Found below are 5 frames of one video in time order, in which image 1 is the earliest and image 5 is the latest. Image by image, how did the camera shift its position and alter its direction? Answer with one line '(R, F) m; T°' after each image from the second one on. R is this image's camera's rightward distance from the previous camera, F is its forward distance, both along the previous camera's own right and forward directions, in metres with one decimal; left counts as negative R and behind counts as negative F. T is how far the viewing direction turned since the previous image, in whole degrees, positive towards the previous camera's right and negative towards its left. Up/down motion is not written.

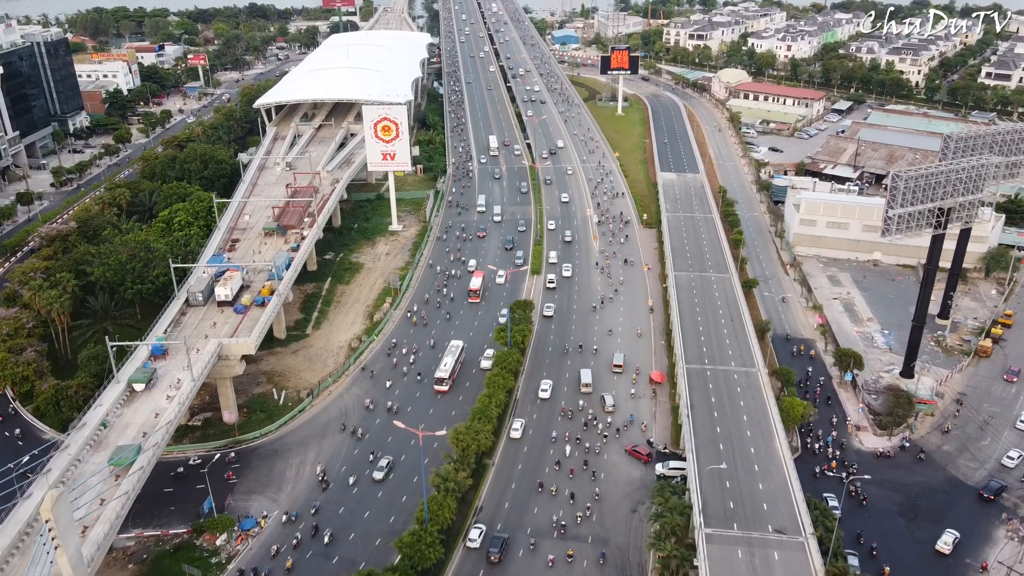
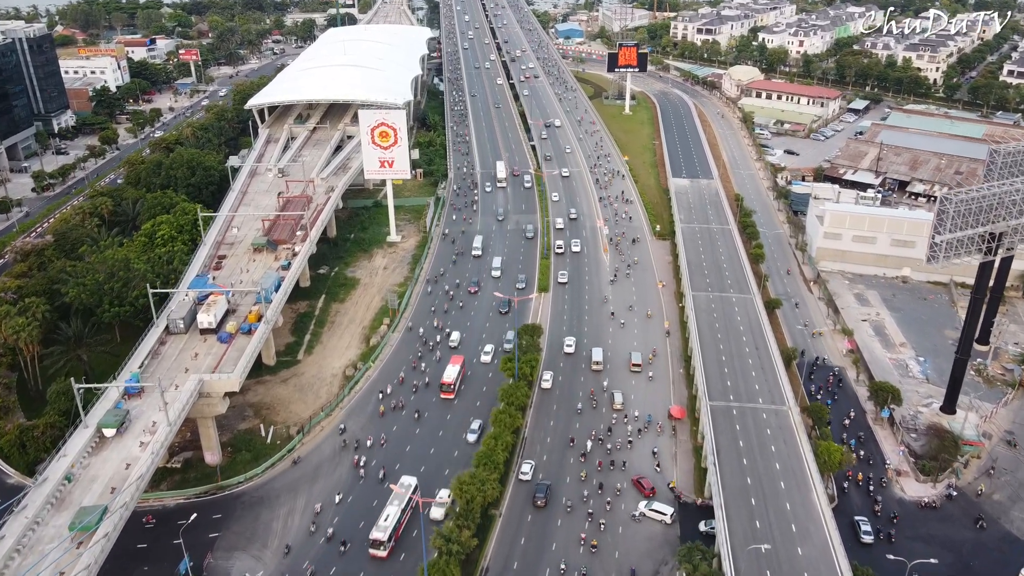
(-0.7, +5.5) m; 0°
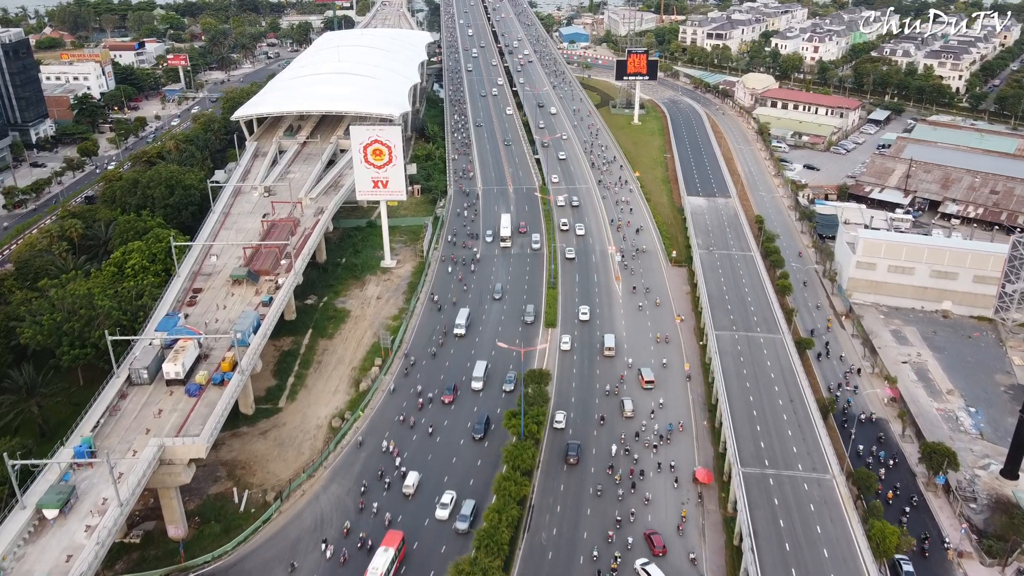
(-0.4, +7.2) m; 0°
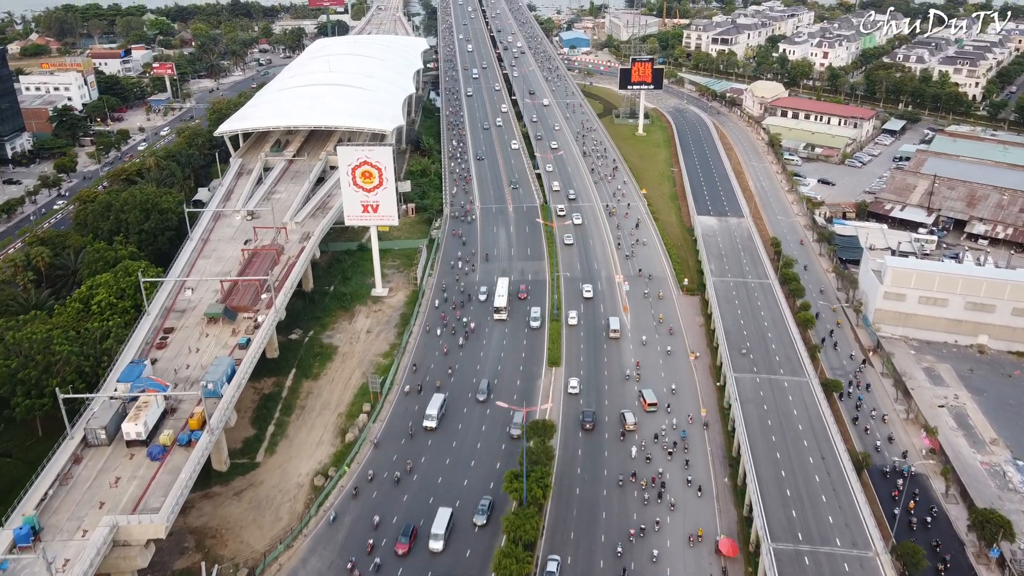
(-0.1, +6.0) m; 0°
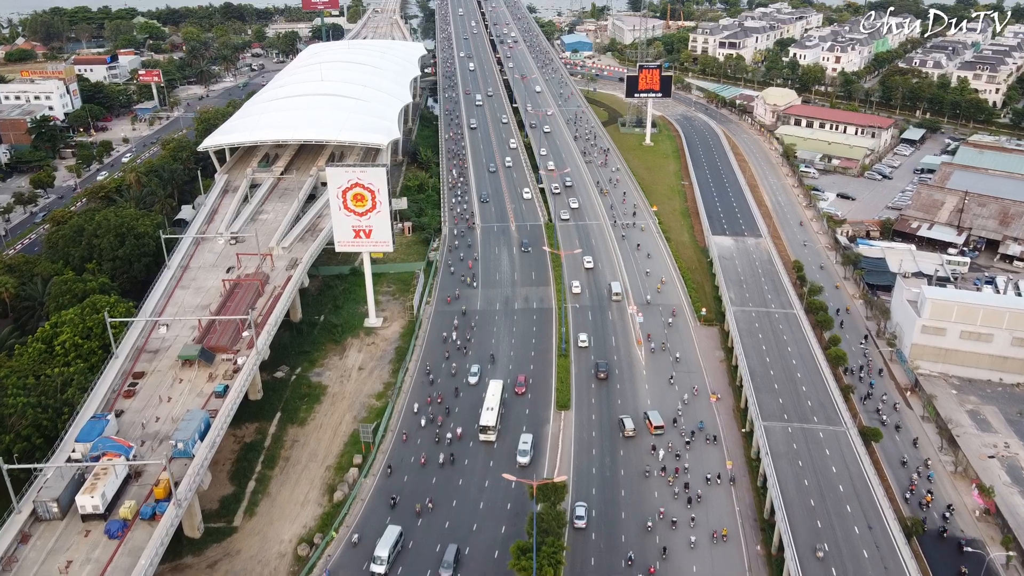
(-0.5, +6.1) m; 0°
